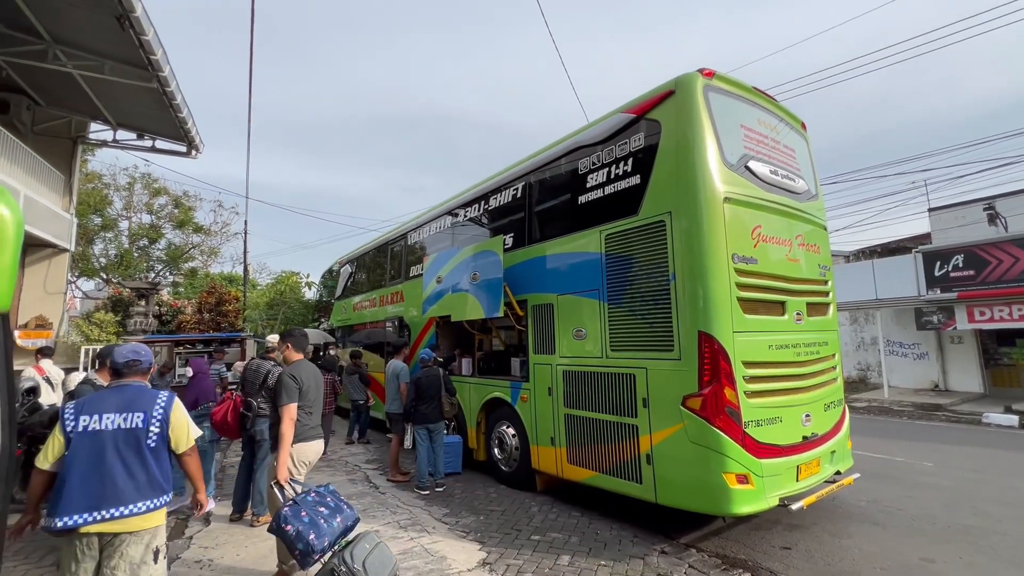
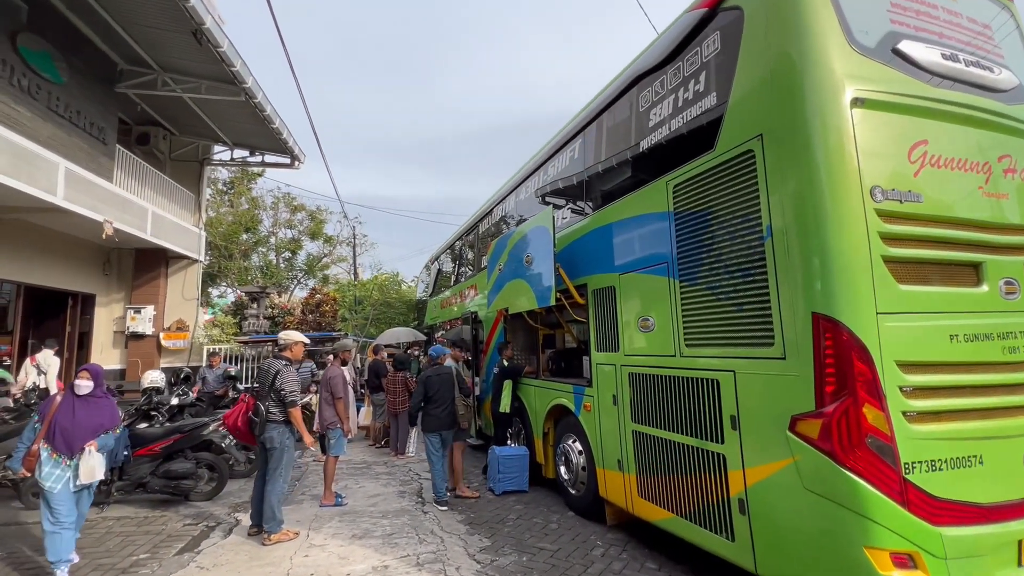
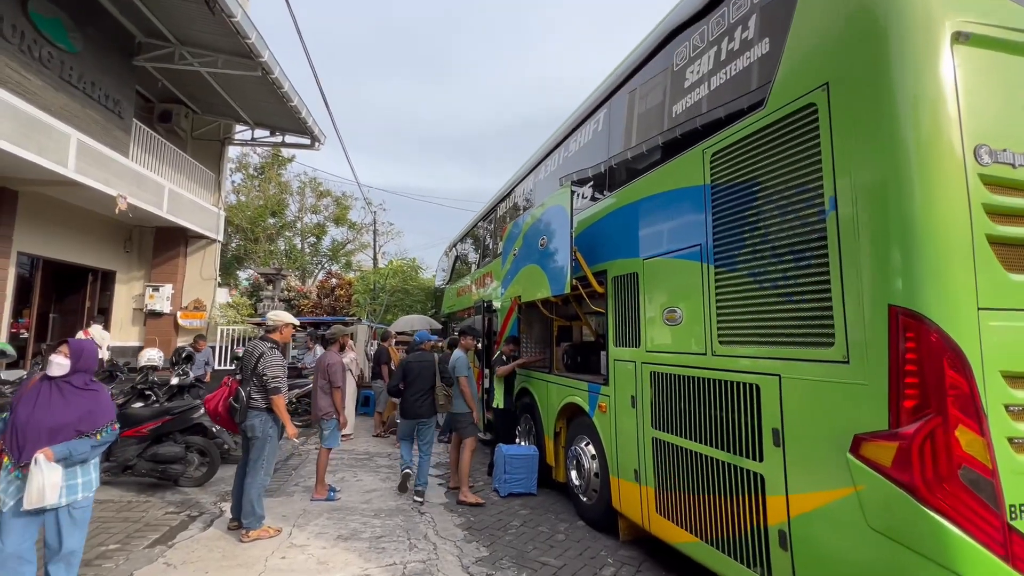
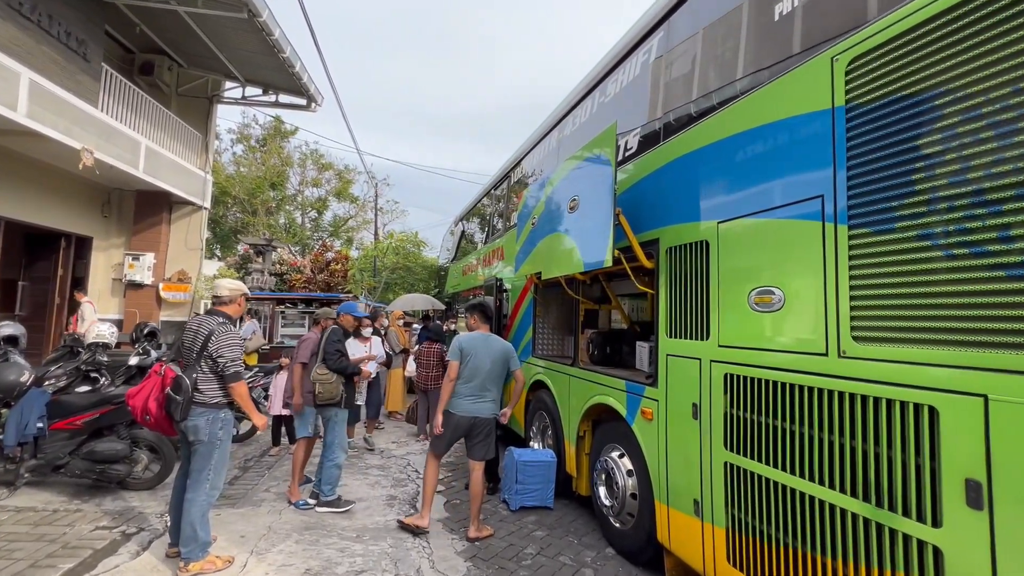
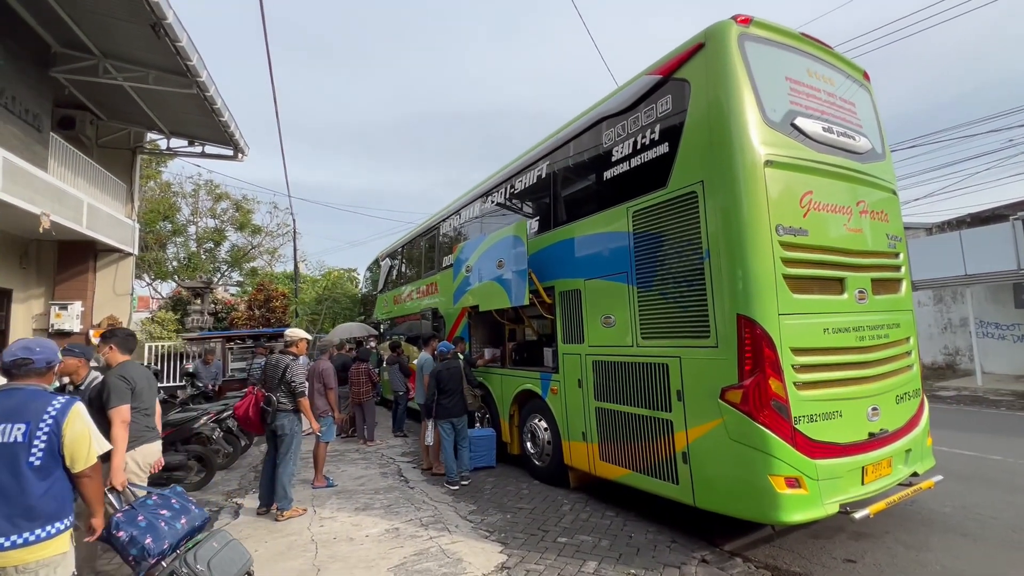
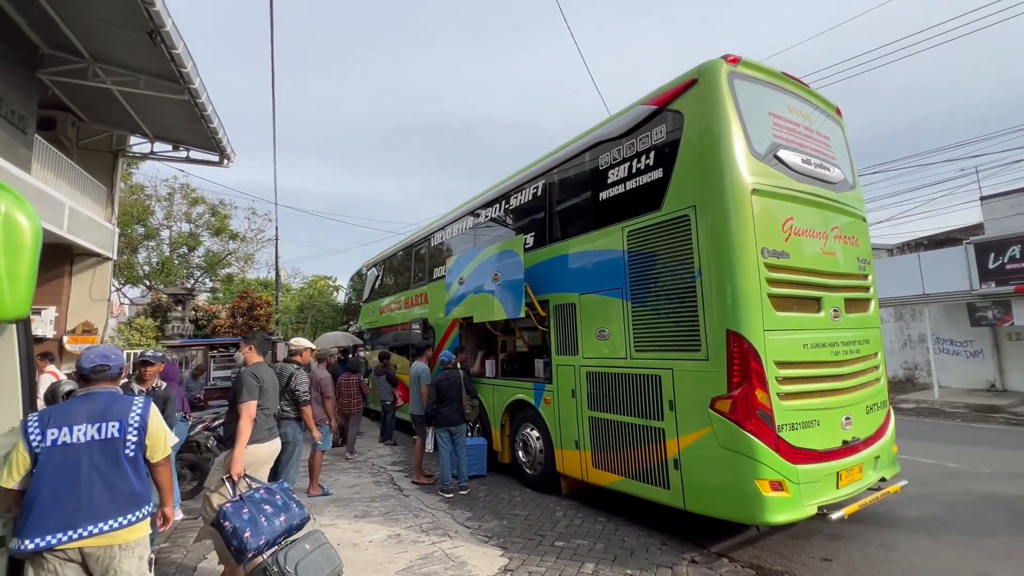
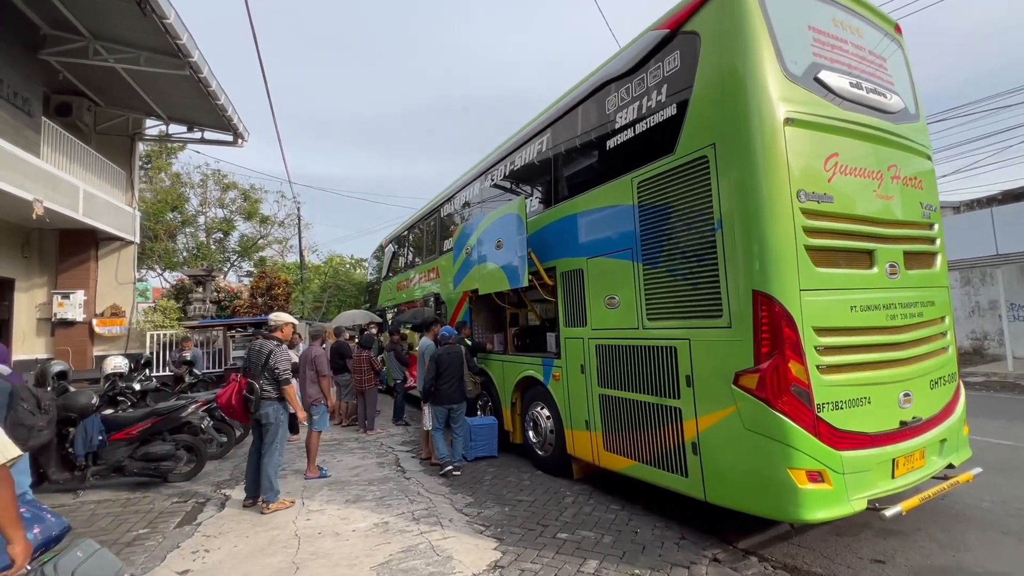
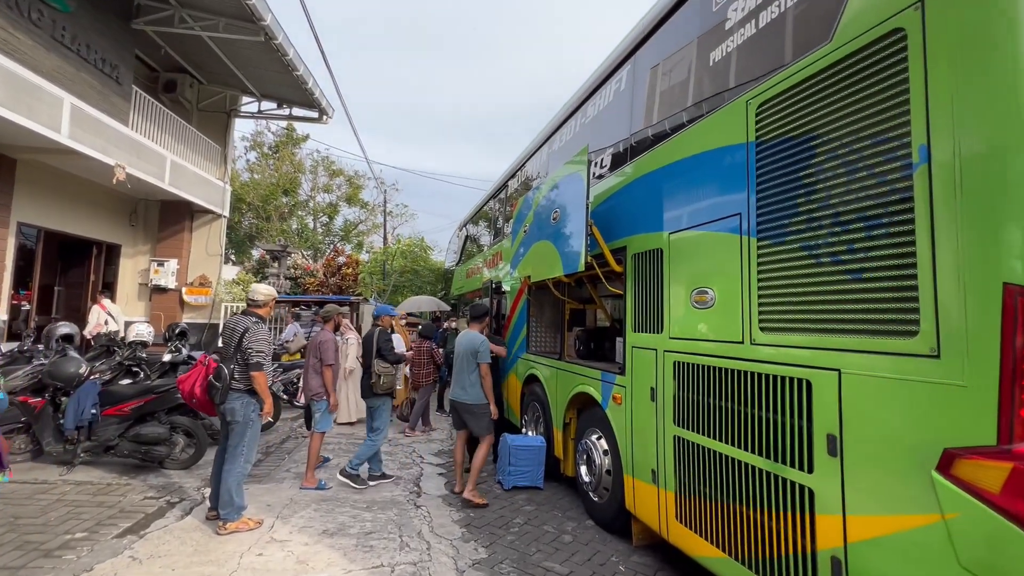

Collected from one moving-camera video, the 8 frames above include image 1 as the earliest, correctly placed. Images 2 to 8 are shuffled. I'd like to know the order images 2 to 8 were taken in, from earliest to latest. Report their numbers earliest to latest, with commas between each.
6, 5, 7, 2, 3, 8, 4
